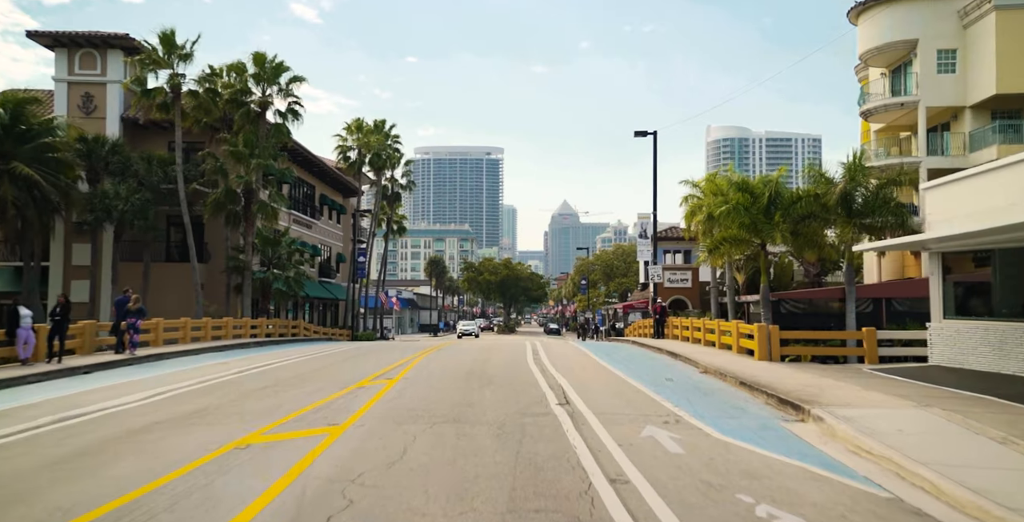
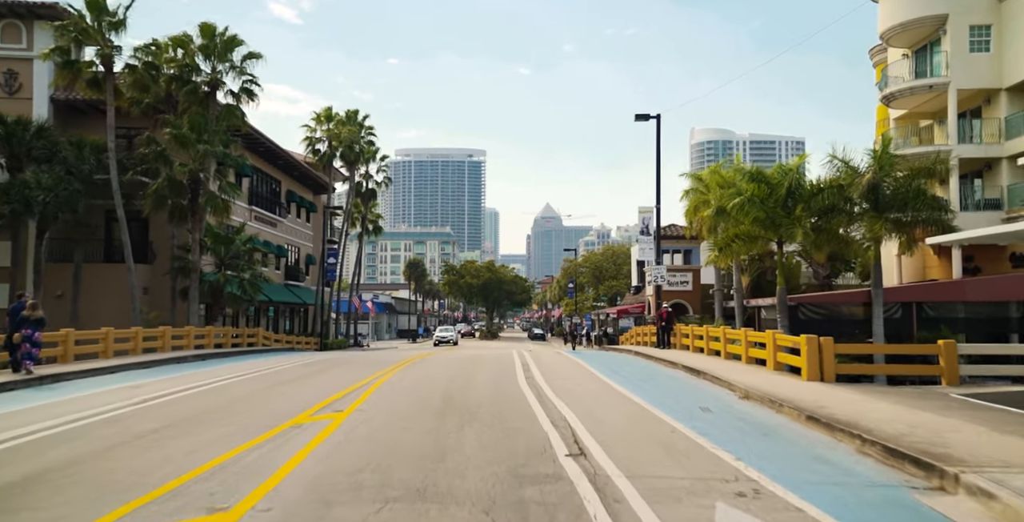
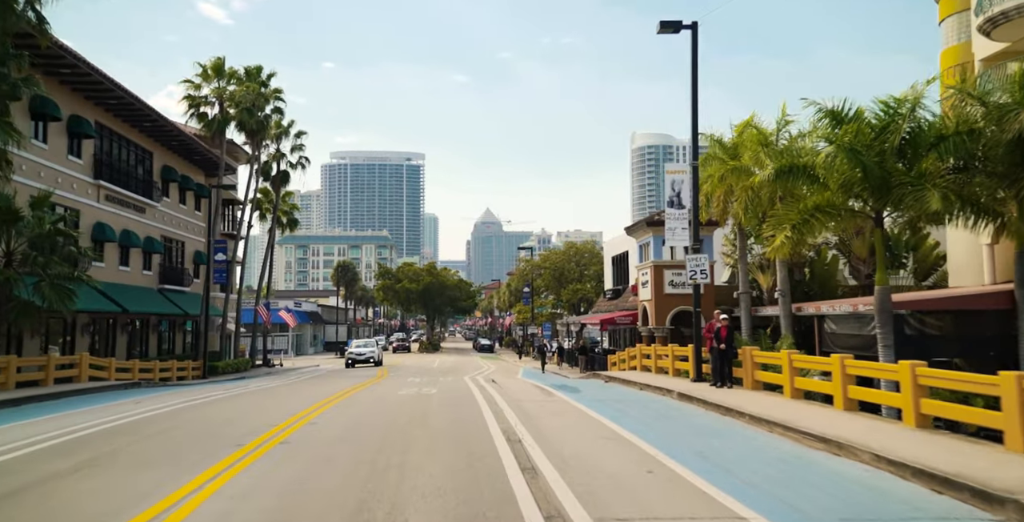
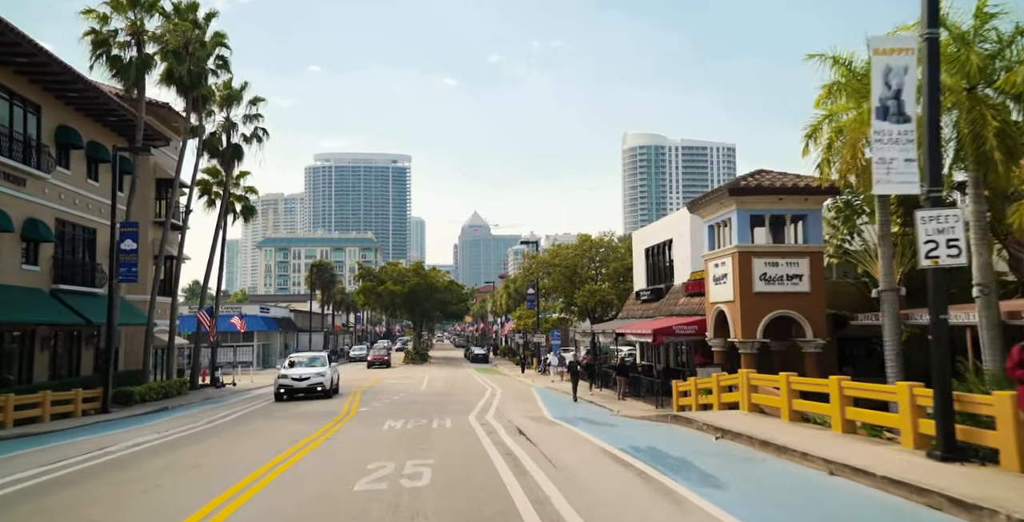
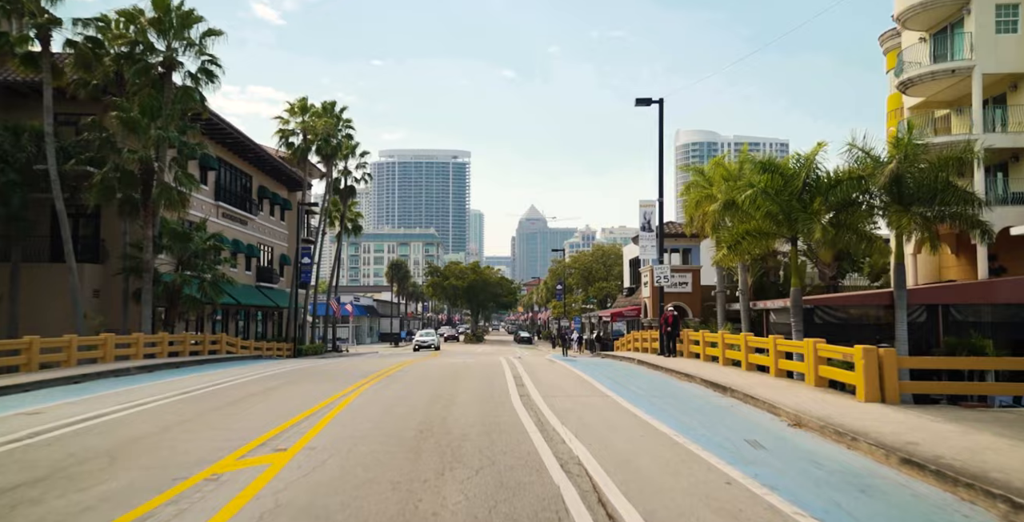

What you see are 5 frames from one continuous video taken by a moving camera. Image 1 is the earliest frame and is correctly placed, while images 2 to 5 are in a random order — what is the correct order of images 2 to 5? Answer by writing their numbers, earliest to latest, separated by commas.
2, 5, 3, 4
